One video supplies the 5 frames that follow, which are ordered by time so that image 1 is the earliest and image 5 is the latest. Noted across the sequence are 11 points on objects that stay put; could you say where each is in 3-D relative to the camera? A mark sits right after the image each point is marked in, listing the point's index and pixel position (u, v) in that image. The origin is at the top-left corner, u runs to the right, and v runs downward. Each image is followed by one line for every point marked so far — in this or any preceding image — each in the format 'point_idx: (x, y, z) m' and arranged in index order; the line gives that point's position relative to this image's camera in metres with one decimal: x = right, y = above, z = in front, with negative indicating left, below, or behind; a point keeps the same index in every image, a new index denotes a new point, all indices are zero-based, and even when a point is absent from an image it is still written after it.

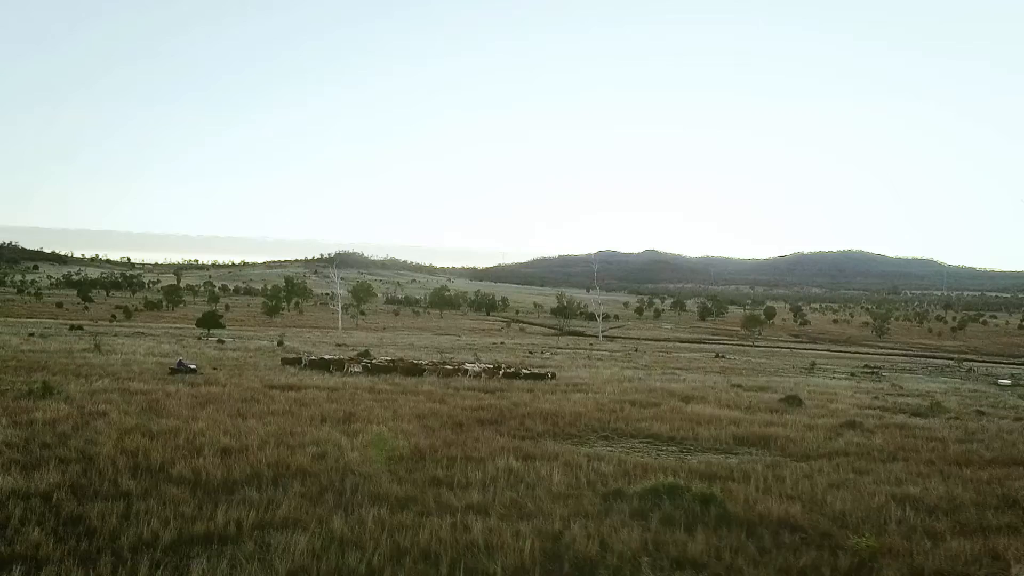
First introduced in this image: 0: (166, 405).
0: (-6.1, -2.1, +10.2) m
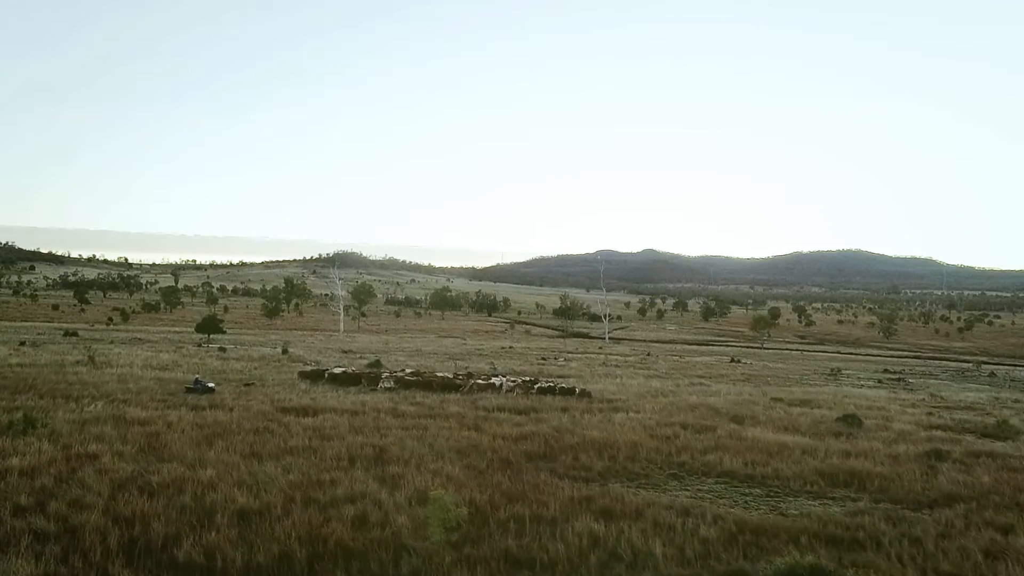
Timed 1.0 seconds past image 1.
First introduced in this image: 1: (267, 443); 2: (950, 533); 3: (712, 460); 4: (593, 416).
0: (-5.2, -2.3, +8.8) m
1: (-3.8, -2.4, +9.0) m
2: (+5.0, -2.8, +6.7) m
3: (+3.4, -2.9, +10.0) m
4: (+1.9, -3.1, +13.9) m
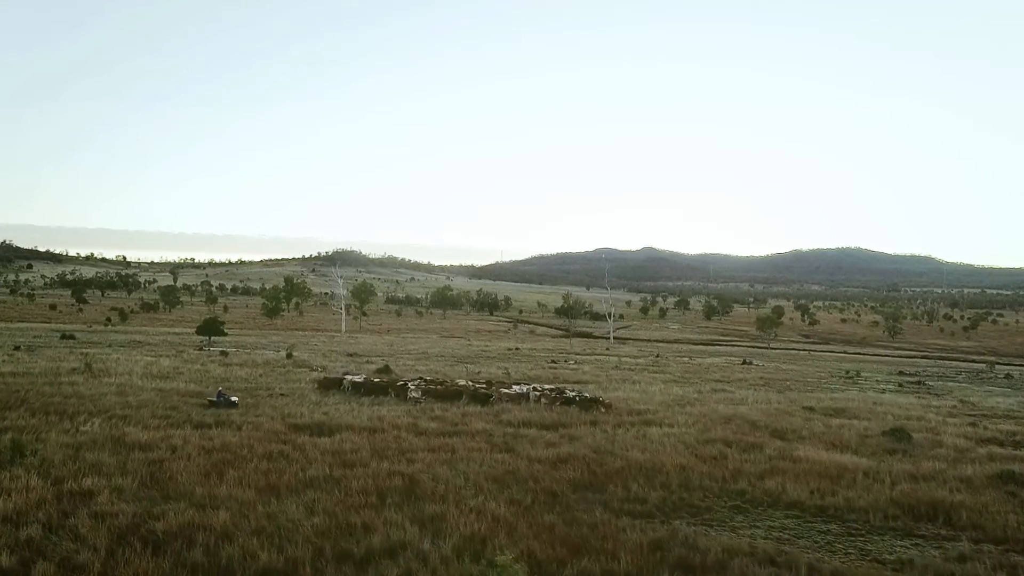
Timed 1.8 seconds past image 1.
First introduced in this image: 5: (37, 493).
0: (-4.6, -2.5, +7.8) m
1: (-3.2, -2.6, +8.1) m
2: (+5.7, -3.0, +5.8) m
3: (+4.1, -3.1, +9.0) m
4: (+2.6, -3.2, +12.9) m
5: (-5.5, -2.4, +6.7) m
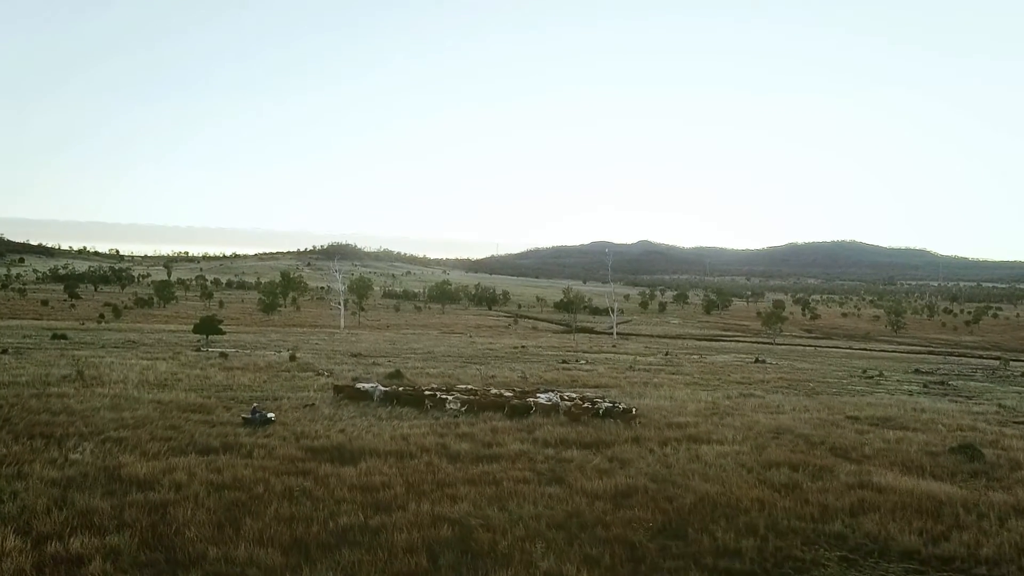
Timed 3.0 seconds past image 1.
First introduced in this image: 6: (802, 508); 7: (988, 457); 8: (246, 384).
0: (-3.8, -2.7, +6.6) m
1: (-2.4, -2.7, +6.8) m
2: (+6.5, -3.2, +4.6) m
3: (+4.9, -3.2, +7.8) m
4: (+3.3, -3.3, +11.7) m
5: (-4.7, -2.6, +5.4) m
6: (+4.2, -3.2, +8.5) m
7: (+10.3, -3.7, +12.7) m
8: (-8.8, -3.2, +19.2) m
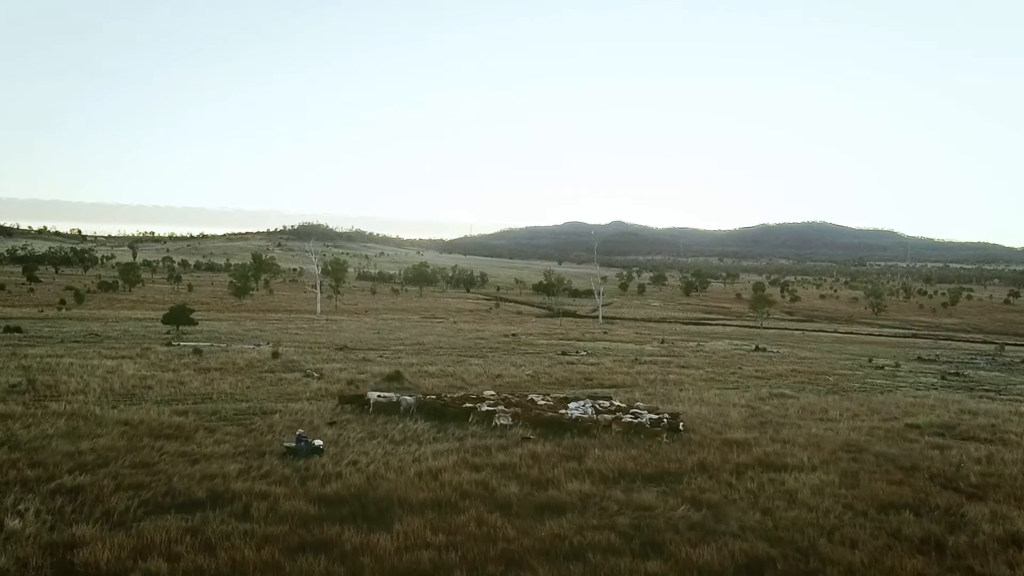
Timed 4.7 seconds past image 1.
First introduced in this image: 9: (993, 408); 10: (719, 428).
0: (-2.6, -2.9, +4.3) m
1: (-1.2, -3.0, +4.6) m
2: (+7.7, -3.5, +2.8) m
3: (+6.0, -3.4, +6.0) m
4: (+4.2, -3.4, +9.8) m
5: (-3.5, -2.8, +3.2) m
6: (+5.3, -3.4, +6.6) m
7: (+11.2, -3.7, +11.0) m
8: (-8.2, -3.0, +16.8) m
9: (+16.4, -4.1, +19.7) m
10: (+5.1, -3.5, +14.5) m
